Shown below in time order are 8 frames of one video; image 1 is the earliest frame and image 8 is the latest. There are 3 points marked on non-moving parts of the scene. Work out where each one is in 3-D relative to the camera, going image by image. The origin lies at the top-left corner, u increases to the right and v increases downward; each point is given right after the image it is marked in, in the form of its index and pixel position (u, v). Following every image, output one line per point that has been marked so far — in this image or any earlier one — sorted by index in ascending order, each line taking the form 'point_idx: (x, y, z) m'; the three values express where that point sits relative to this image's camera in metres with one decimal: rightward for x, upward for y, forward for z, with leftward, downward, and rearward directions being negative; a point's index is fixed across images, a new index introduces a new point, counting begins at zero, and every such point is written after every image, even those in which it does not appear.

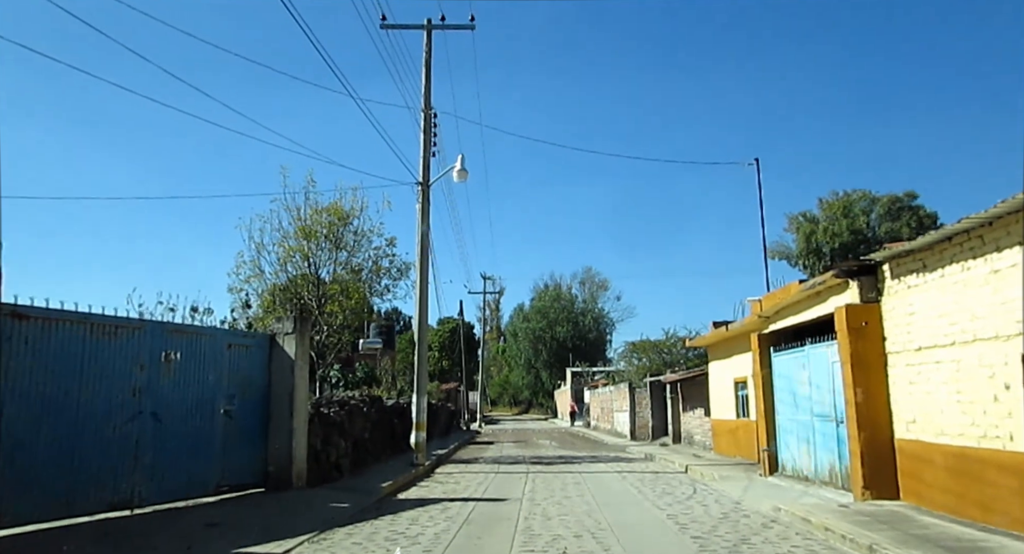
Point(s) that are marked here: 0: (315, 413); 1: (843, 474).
0: (-4.0, -2.8, +16.7) m
1: (+5.7, -3.4, +14.1) m
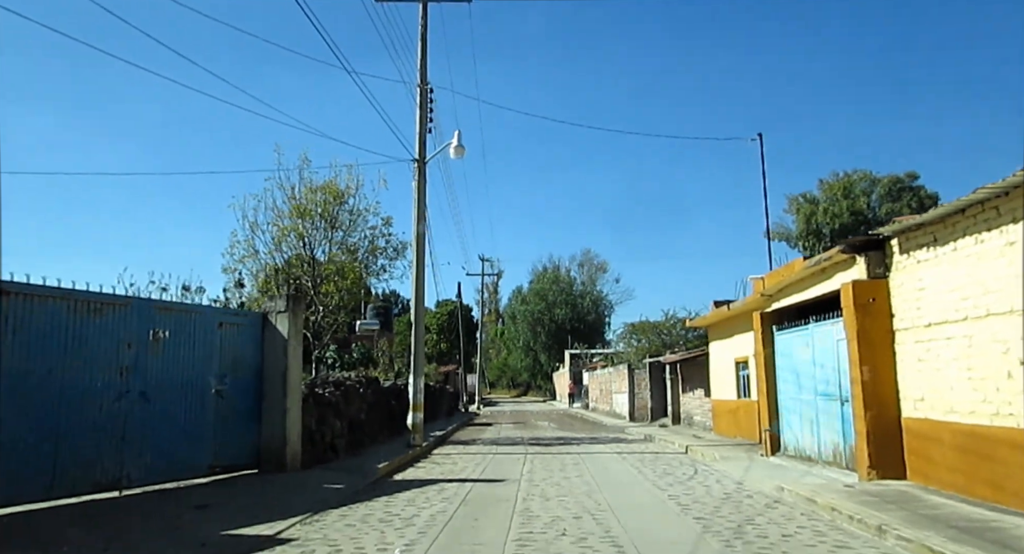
0: (-4.1, -2.3, +16.4) m
1: (+5.7, -3.0, +13.8) m
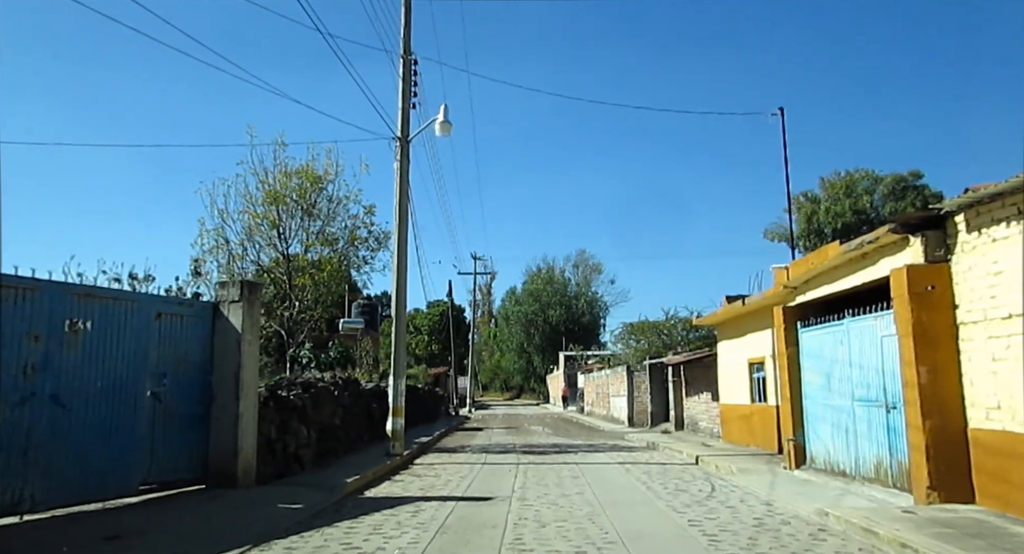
0: (-4.2, -2.1, +14.3) m
1: (+5.5, -2.8, +11.8) m
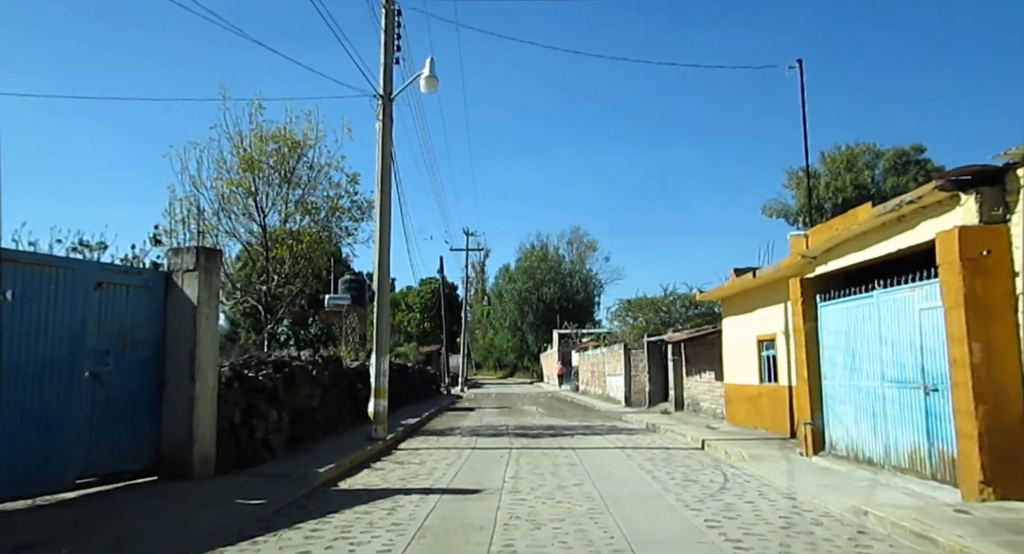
0: (-4.4, -1.6, +12.8) m
1: (+5.4, -2.3, +10.4) m
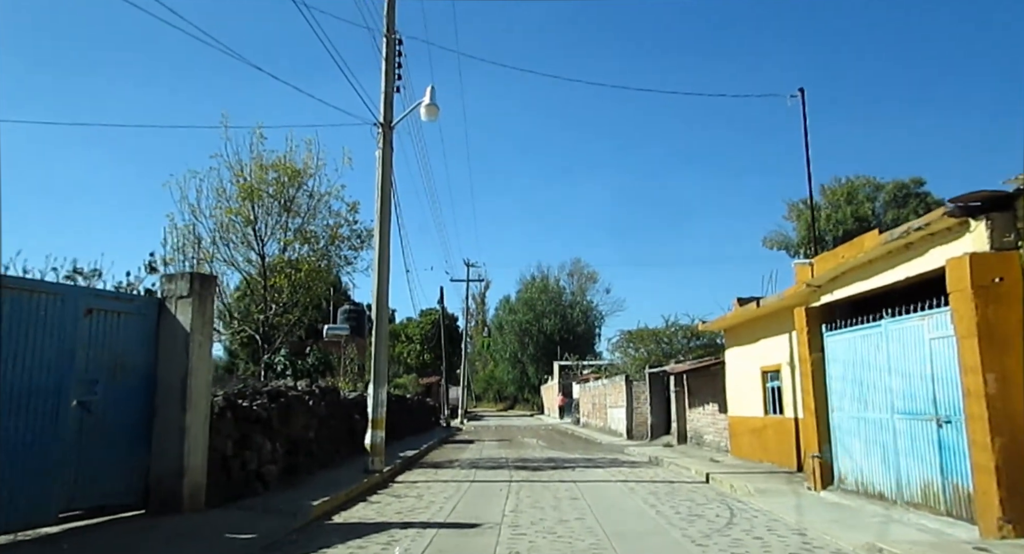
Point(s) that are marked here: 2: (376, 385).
0: (-4.4, -2.0, +12.5) m
1: (+5.4, -2.7, +10.1) m
2: (-2.9, -2.4, +17.8) m
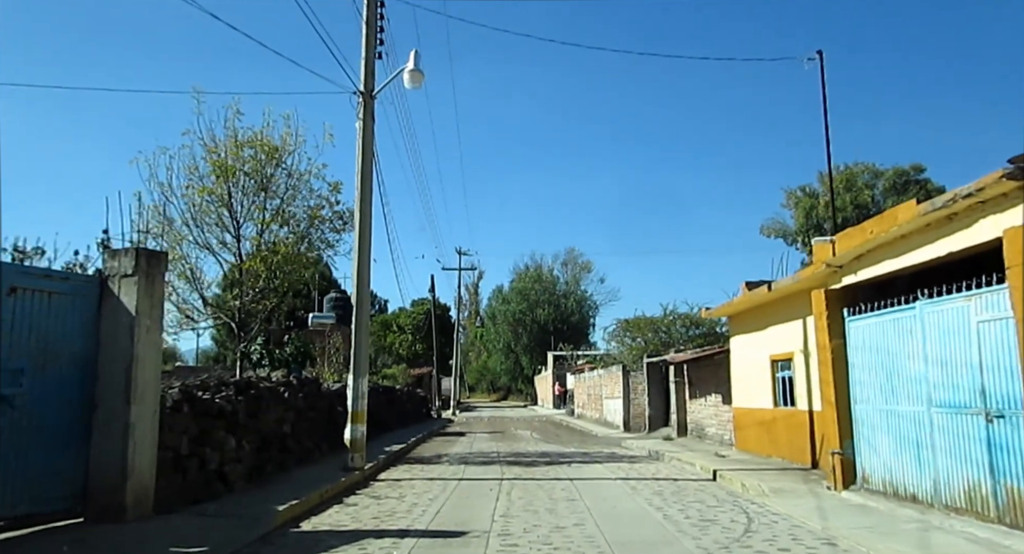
0: (-4.5, -1.7, +11.2) m
1: (+5.3, -2.4, +8.8) m
2: (-3.1, -2.0, +16.5) m
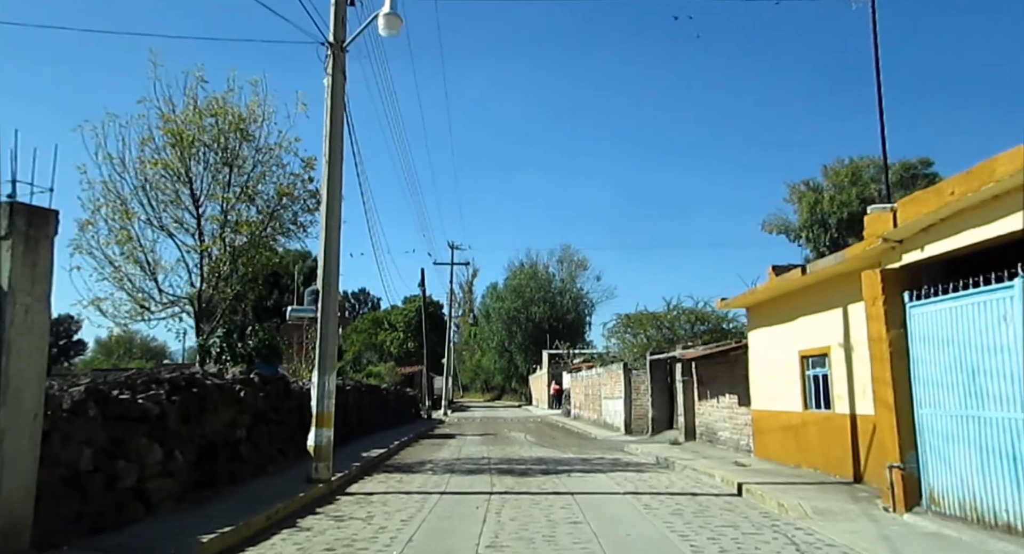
0: (-4.6, -1.3, +8.9) m
1: (+5.2, -2.1, +6.6) m
2: (-3.3, -1.6, +14.2) m
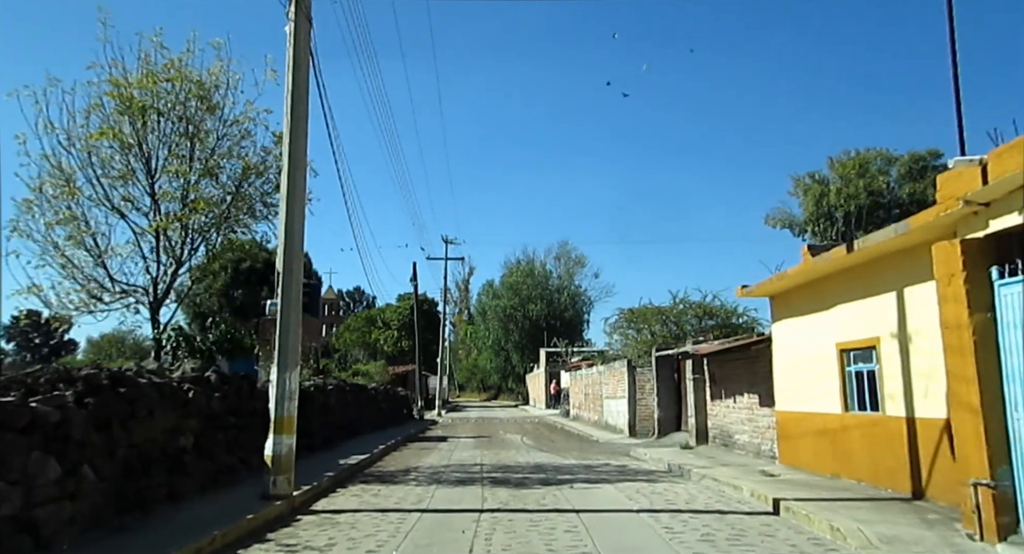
0: (-4.7, -1.0, +6.7) m
1: (+5.1, -1.8, +4.5) m
2: (-3.4, -1.3, +12.0) m
